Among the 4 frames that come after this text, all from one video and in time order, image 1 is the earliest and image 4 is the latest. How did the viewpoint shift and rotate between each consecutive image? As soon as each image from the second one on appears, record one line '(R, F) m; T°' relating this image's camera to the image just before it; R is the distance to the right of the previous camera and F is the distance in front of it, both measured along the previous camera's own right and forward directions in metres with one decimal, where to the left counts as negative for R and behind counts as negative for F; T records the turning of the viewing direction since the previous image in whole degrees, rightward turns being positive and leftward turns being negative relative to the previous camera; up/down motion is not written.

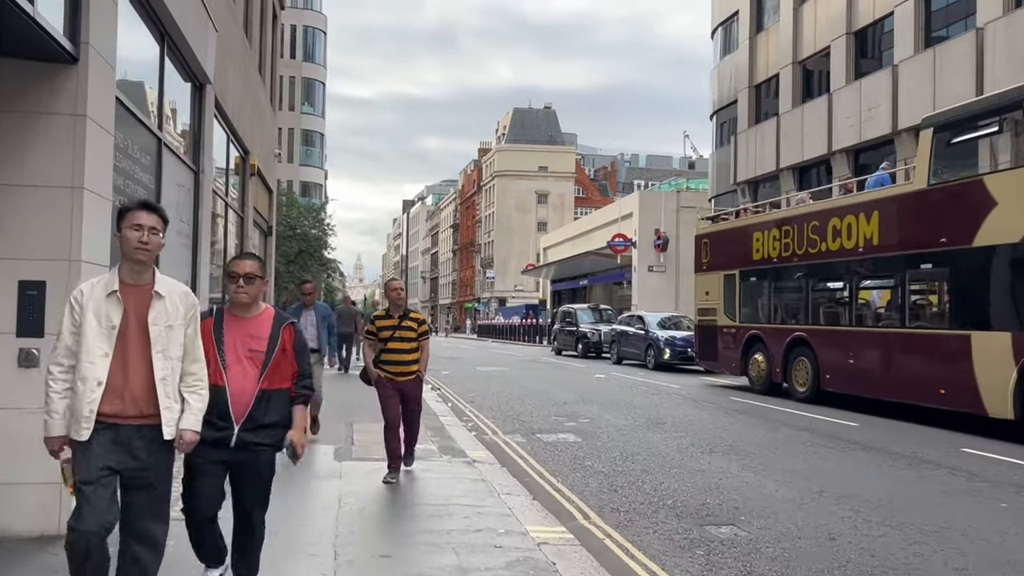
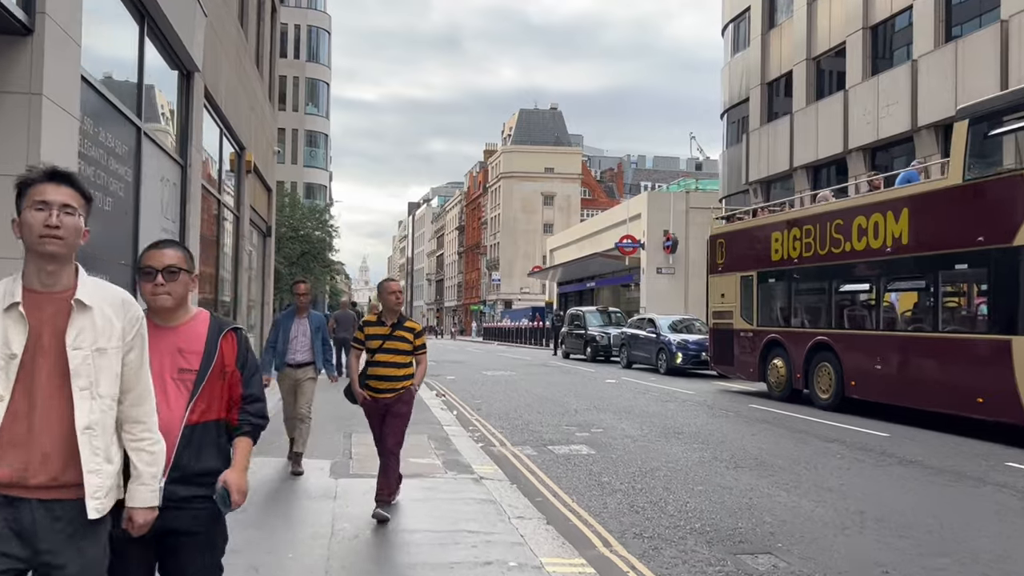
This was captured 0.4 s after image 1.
(0.0, +0.7) m; 0°
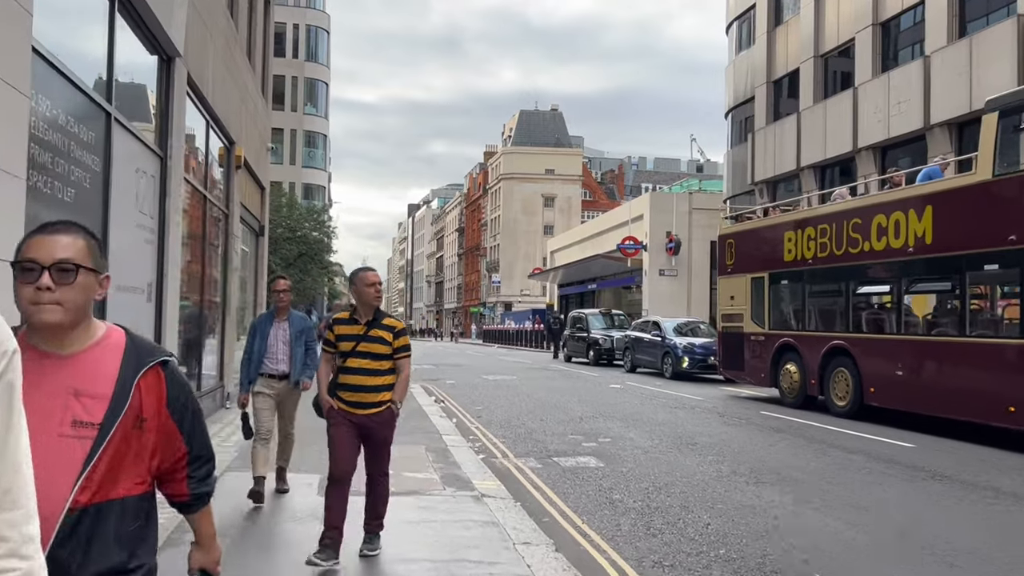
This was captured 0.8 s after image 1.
(0.0, +0.6) m; 0°
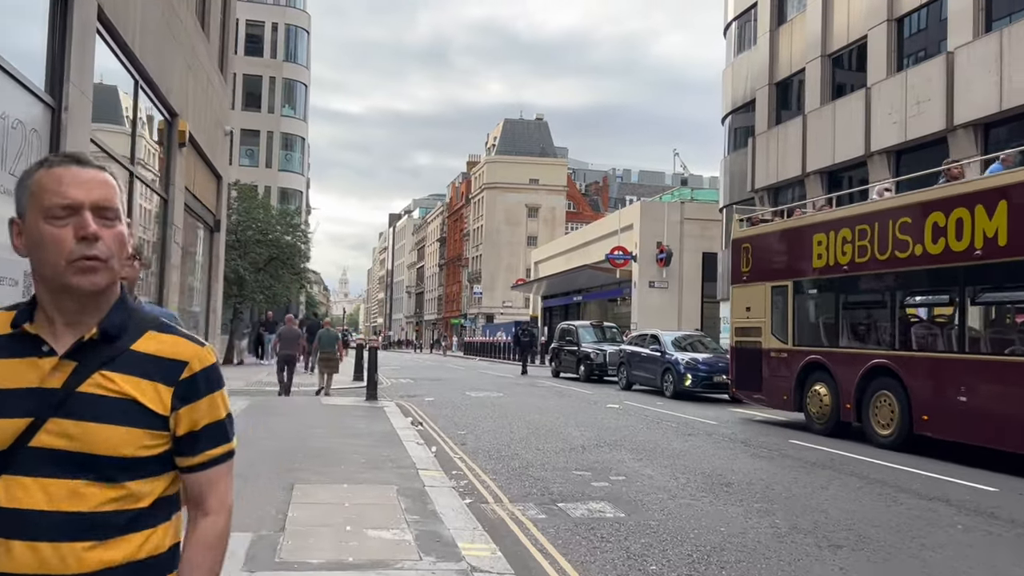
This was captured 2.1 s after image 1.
(-0.2, +2.0) m; +1°
